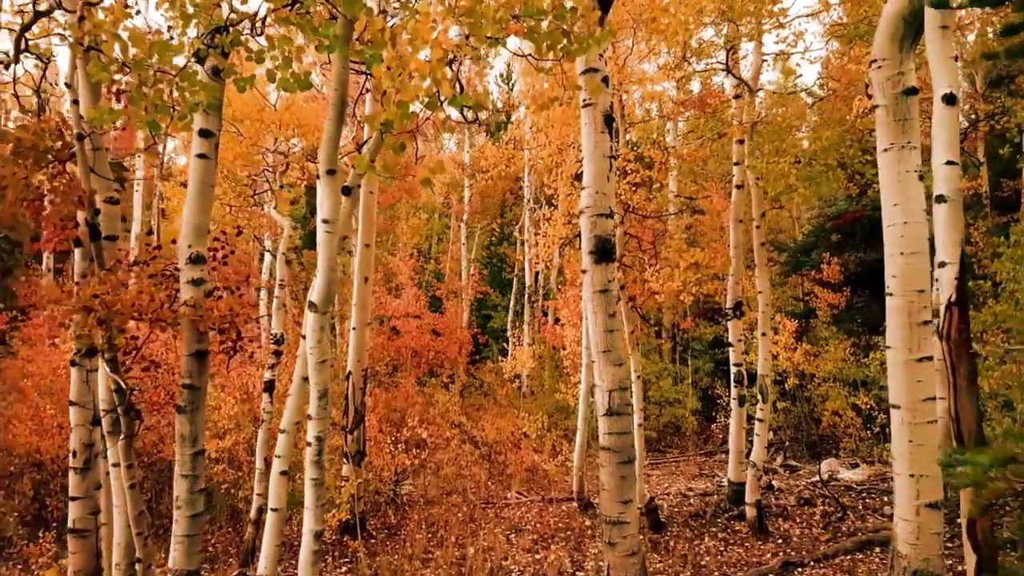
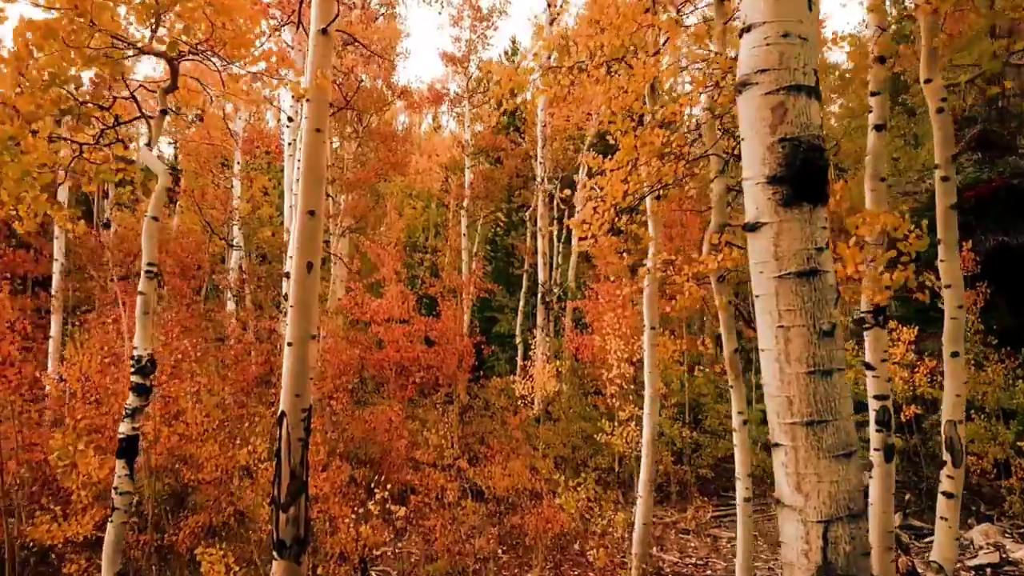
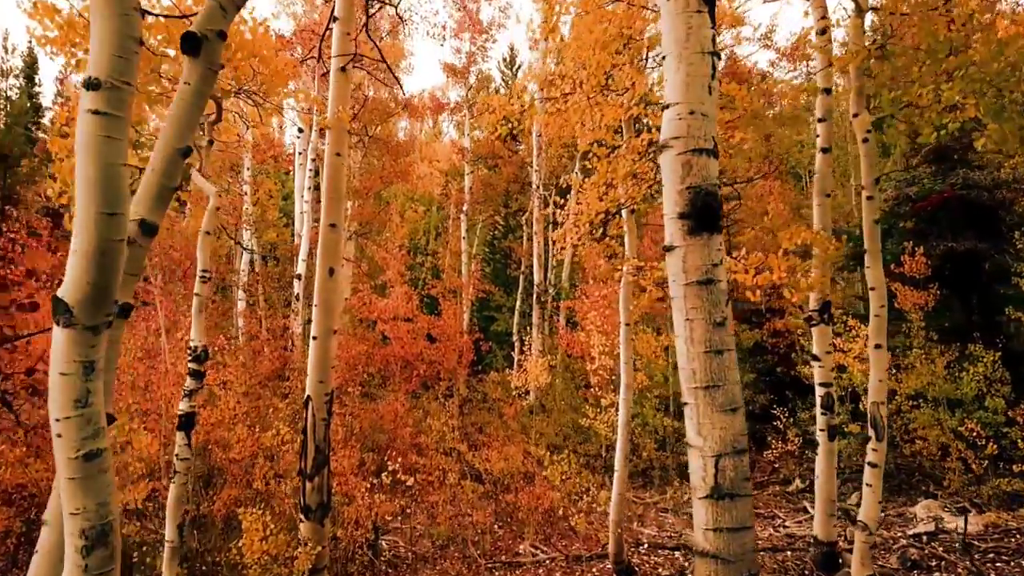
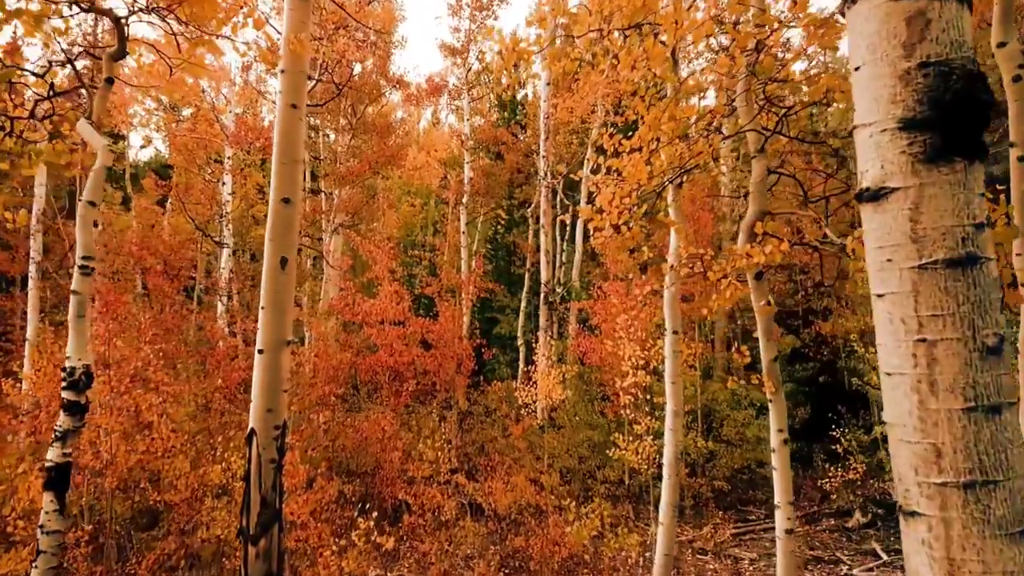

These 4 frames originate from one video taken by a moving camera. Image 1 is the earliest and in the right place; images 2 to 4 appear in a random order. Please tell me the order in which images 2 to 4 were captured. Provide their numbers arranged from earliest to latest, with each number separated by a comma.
3, 2, 4
